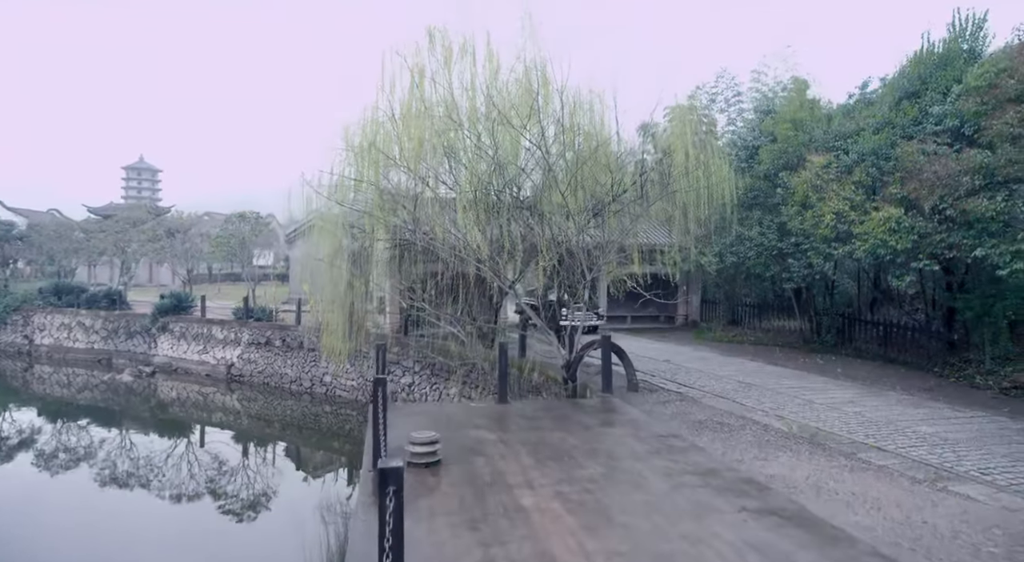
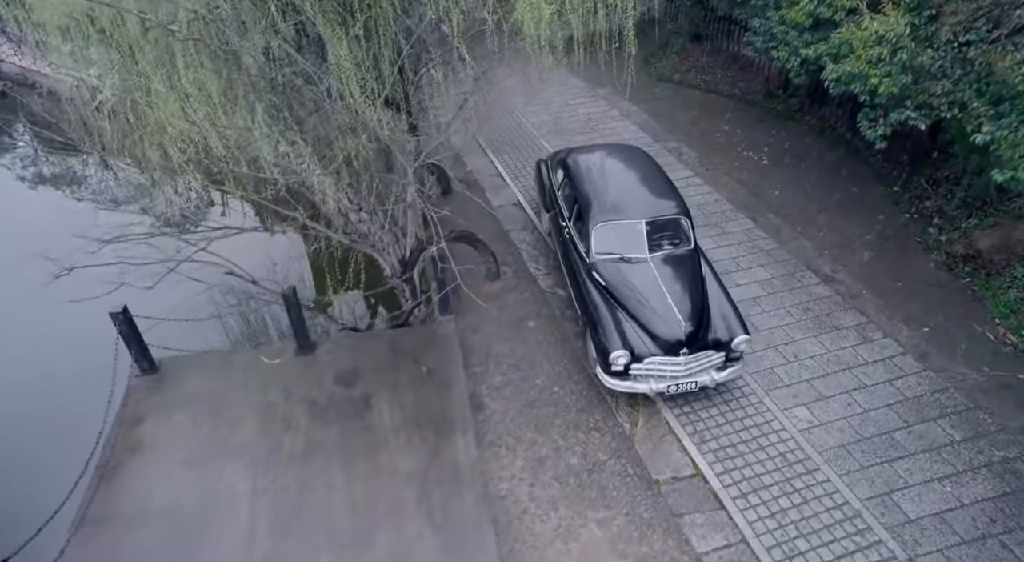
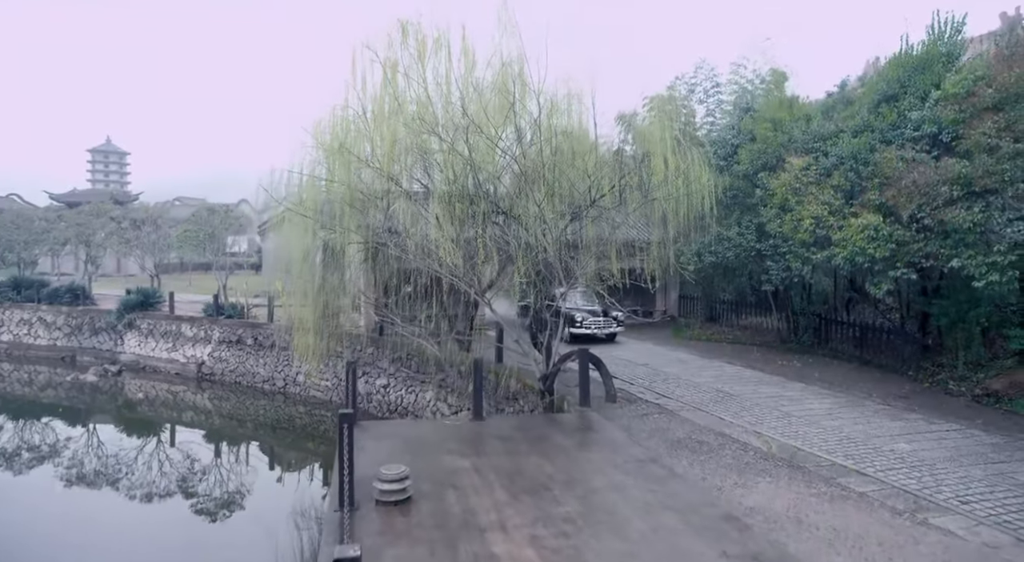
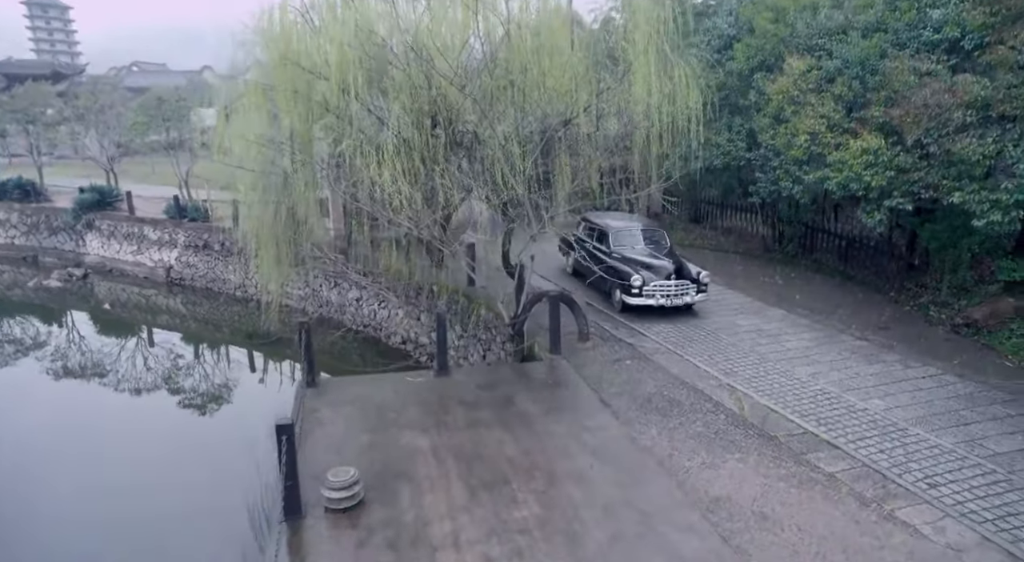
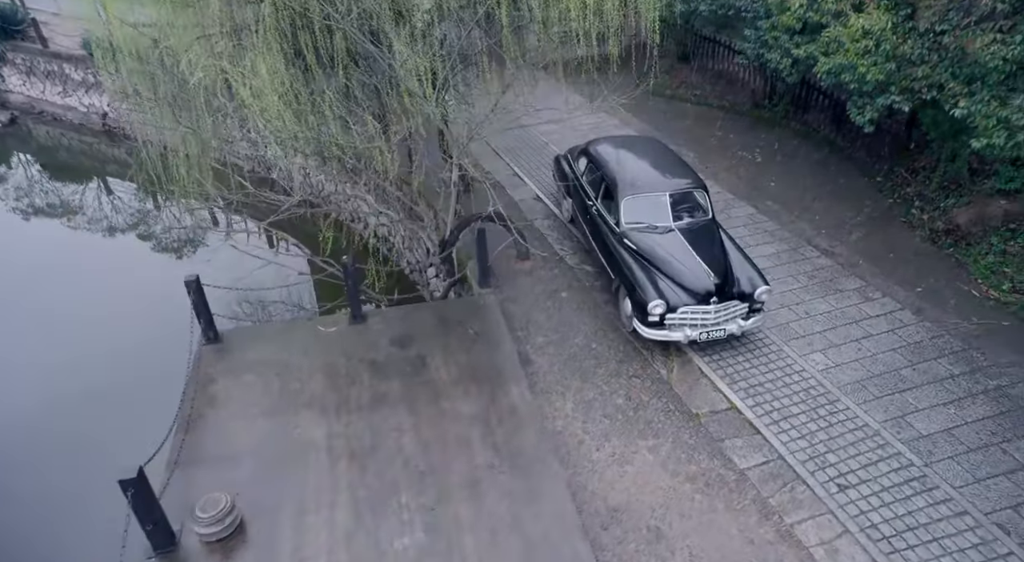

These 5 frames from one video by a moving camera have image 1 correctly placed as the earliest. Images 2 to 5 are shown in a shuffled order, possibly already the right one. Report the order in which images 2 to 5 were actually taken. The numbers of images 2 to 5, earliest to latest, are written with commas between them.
3, 4, 5, 2
